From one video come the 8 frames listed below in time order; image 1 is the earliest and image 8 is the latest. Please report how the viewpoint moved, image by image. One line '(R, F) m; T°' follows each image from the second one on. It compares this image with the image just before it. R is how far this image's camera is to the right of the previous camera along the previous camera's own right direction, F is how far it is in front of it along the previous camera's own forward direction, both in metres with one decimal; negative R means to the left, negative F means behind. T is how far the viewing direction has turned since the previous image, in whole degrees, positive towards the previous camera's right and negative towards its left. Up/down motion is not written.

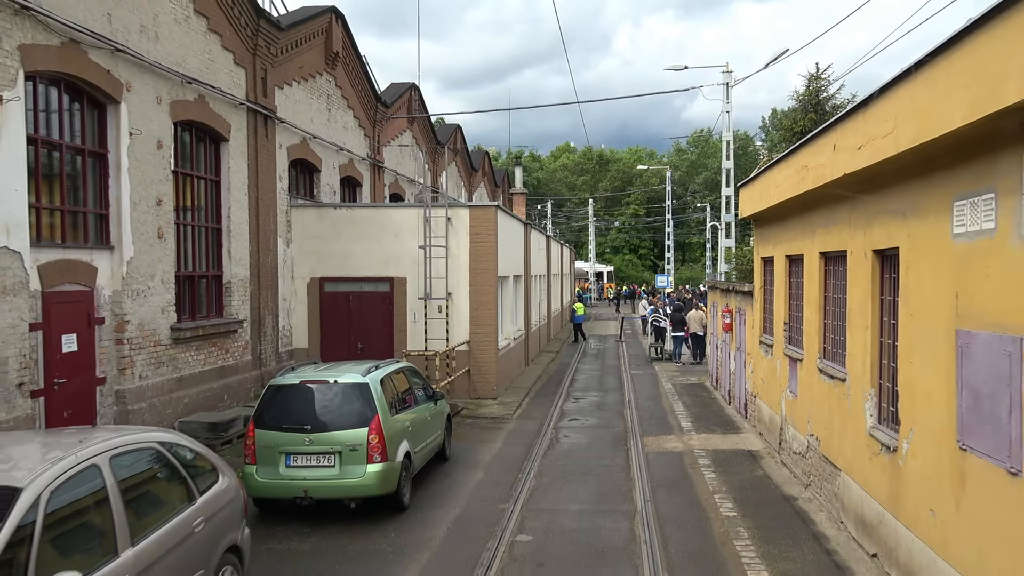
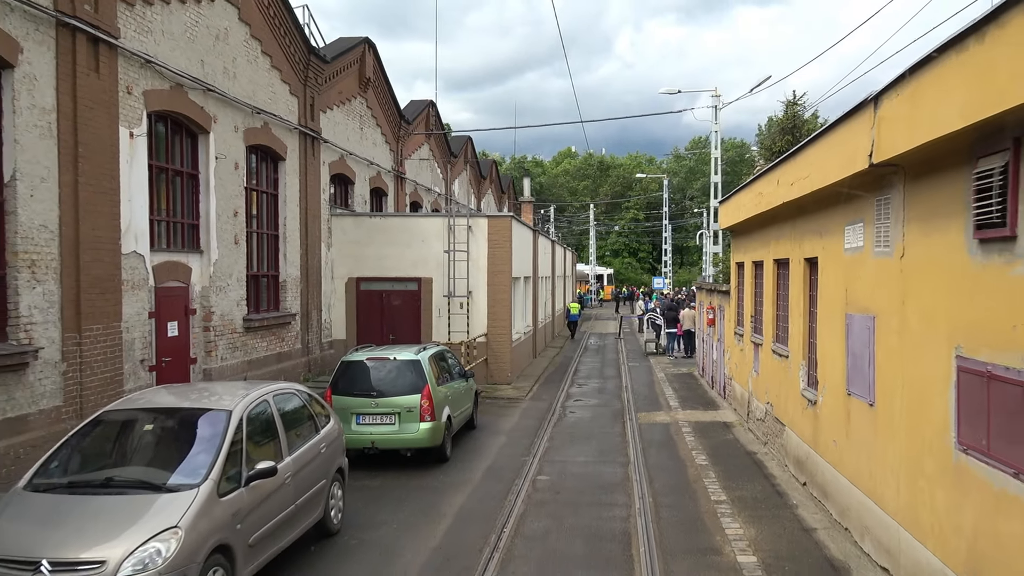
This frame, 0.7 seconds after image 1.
(-0.2, -2.1) m; 0°
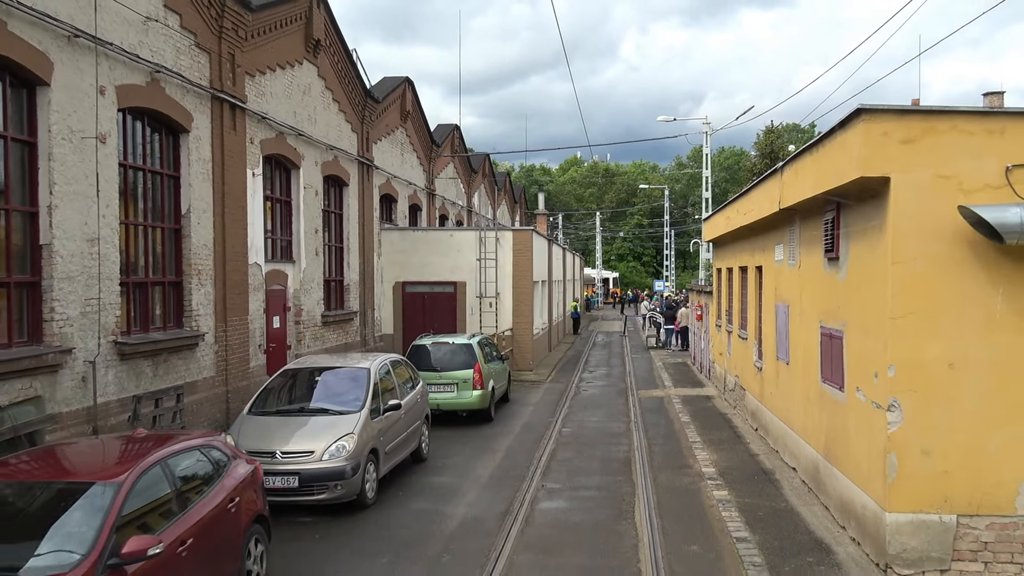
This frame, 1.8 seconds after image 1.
(-0.4, -3.1) m; 0°
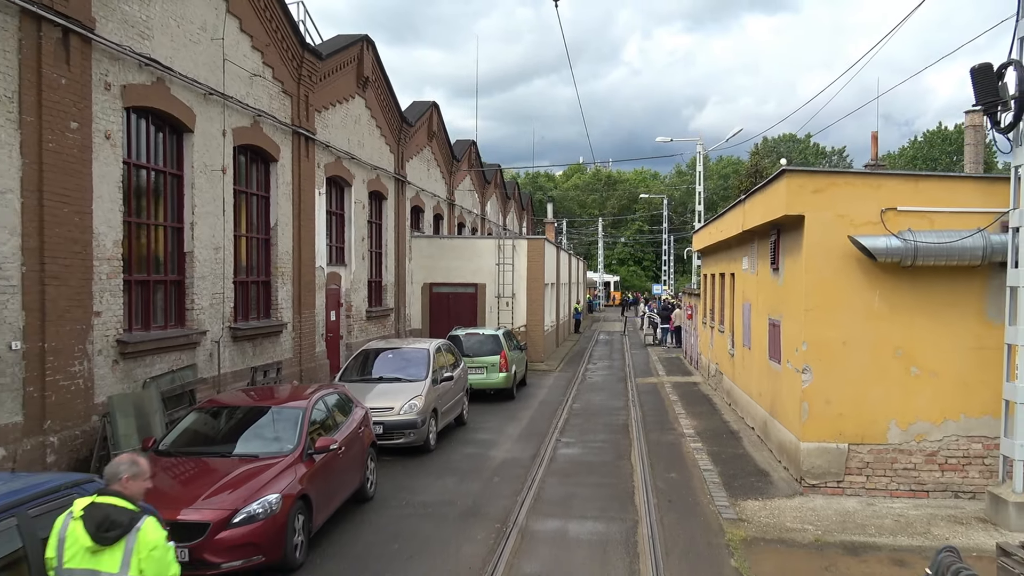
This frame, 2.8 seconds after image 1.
(-0.4, -2.7) m; 0°
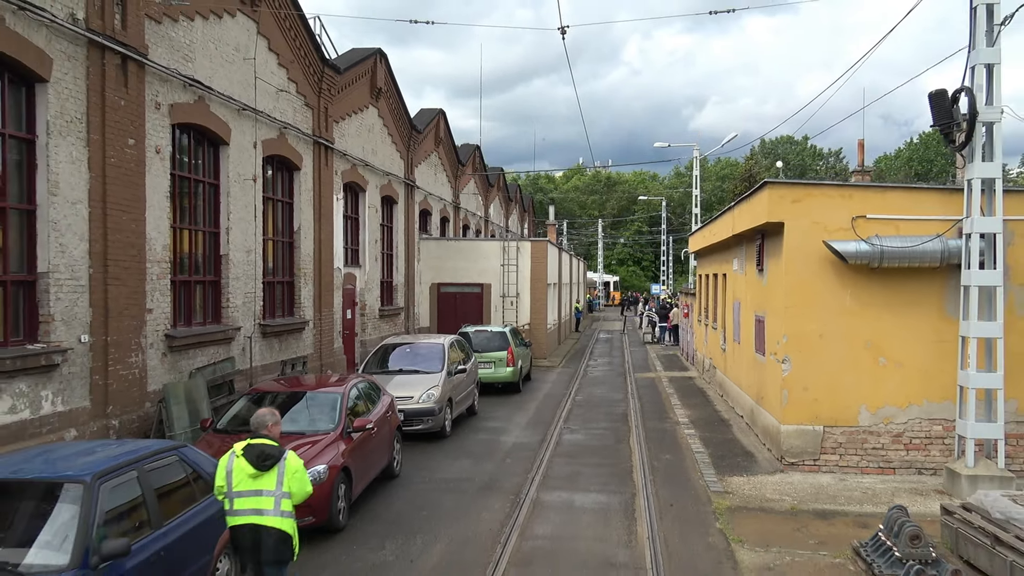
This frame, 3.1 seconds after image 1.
(-0.1, -1.0) m; 0°
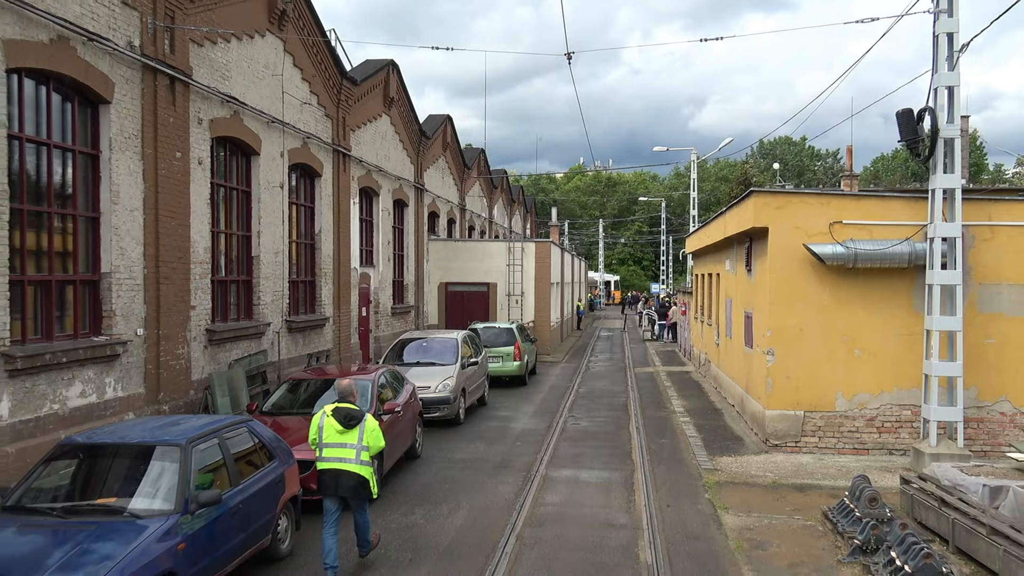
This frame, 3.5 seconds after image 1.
(-0.1, -1.0) m; 0°
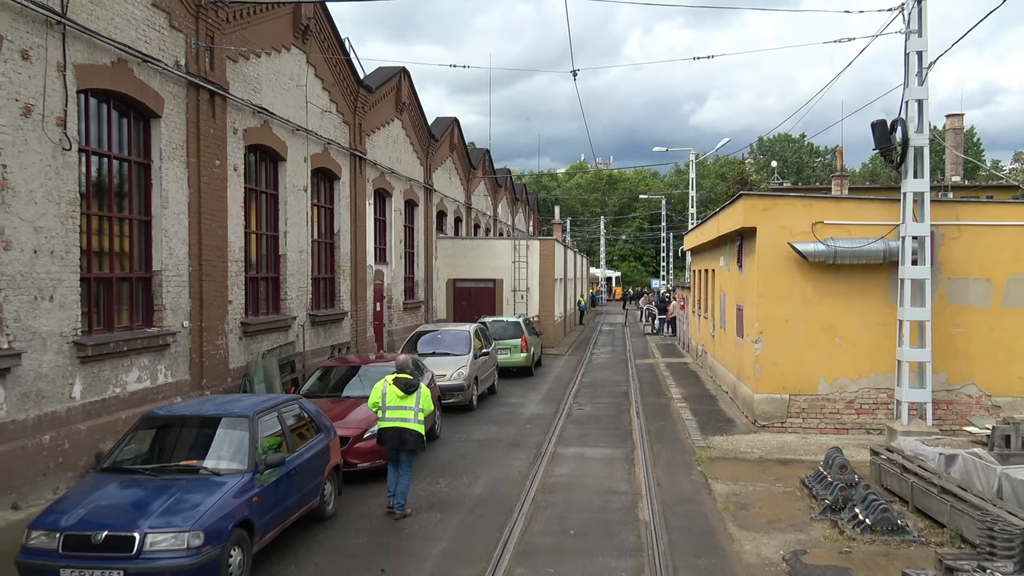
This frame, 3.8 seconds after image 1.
(-0.1, -1.0) m; 0°
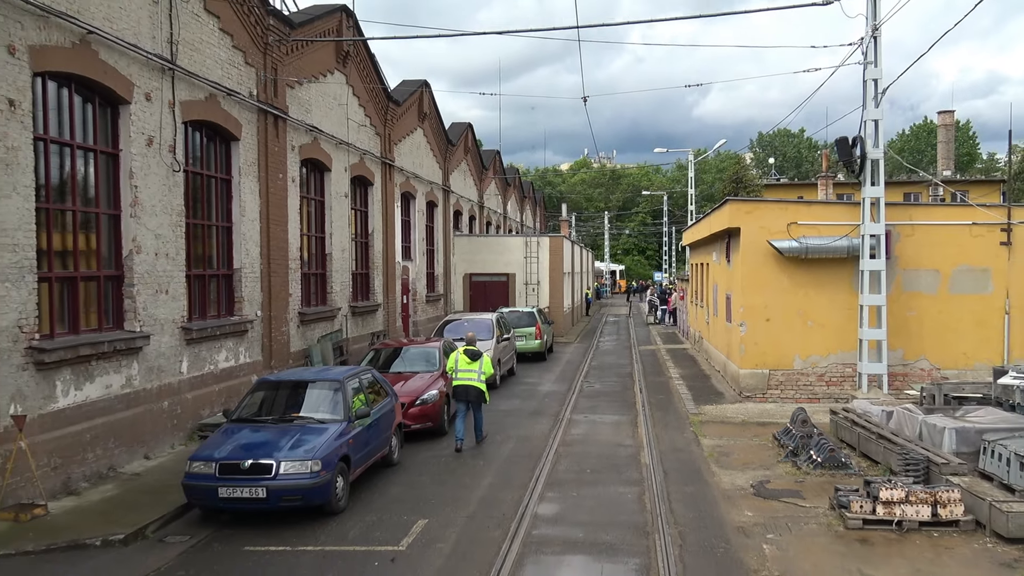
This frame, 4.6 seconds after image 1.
(-0.3, -2.0) m; 0°
